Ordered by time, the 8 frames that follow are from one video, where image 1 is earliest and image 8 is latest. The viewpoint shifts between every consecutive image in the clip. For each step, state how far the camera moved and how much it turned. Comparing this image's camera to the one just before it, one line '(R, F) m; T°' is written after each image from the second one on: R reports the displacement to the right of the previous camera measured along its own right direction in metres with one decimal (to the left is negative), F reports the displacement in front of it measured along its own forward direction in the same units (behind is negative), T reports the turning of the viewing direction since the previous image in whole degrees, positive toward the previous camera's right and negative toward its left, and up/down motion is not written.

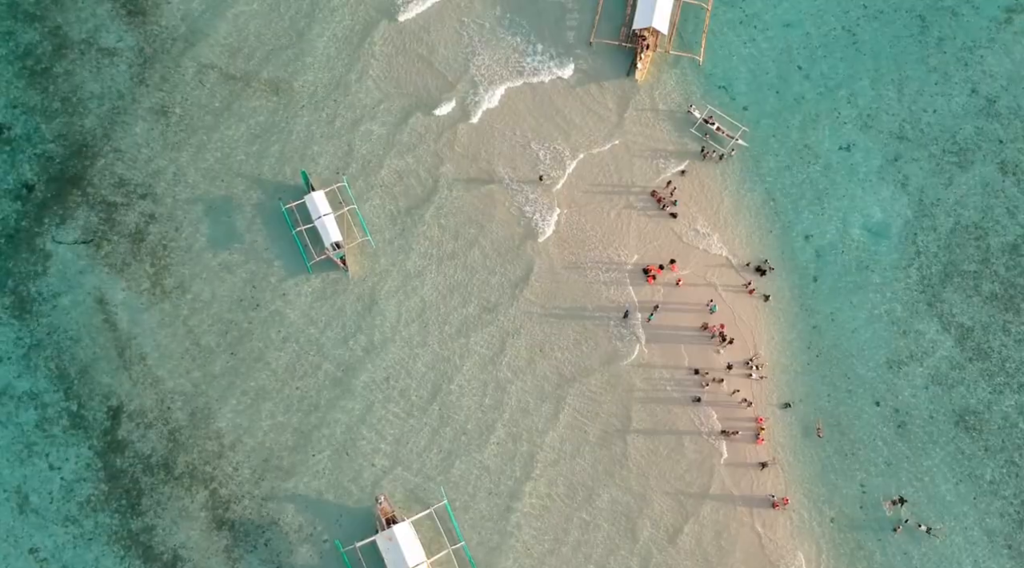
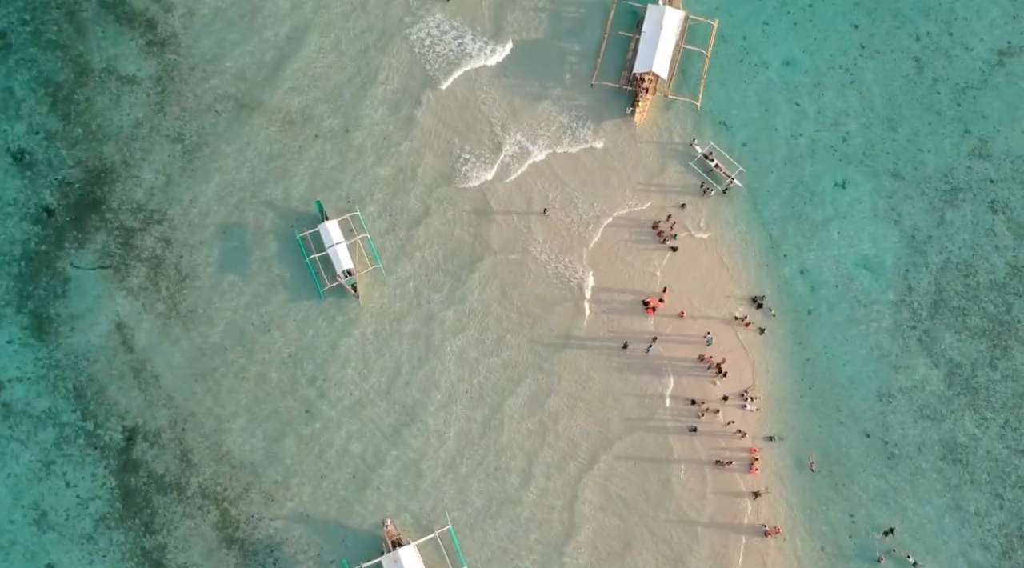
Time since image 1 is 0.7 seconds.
(+2.7, -1.5) m; -5°
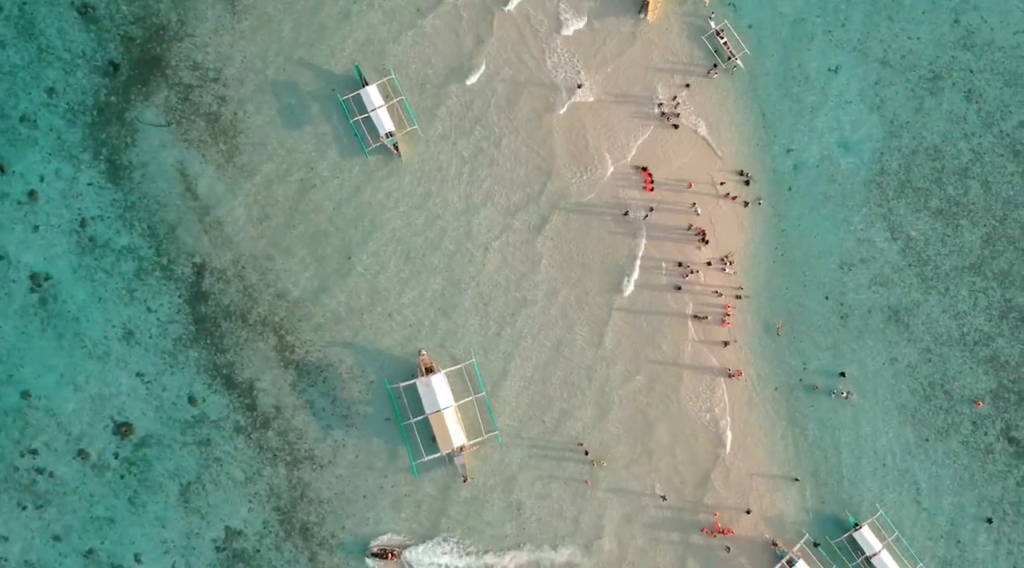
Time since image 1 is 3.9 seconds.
(-0.1, -4.6) m; -1°
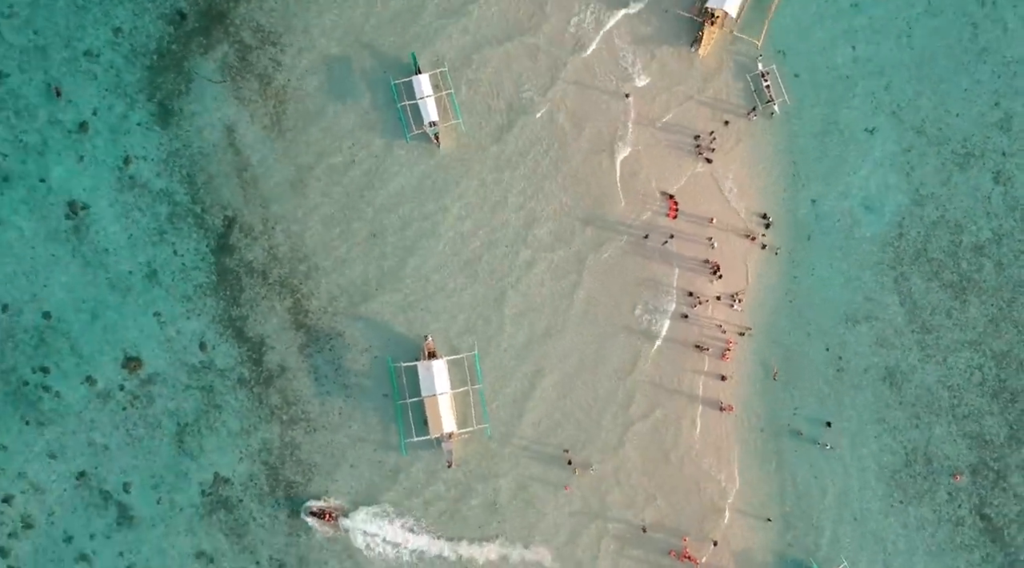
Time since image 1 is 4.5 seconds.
(+0.1, -1.0) m; -1°
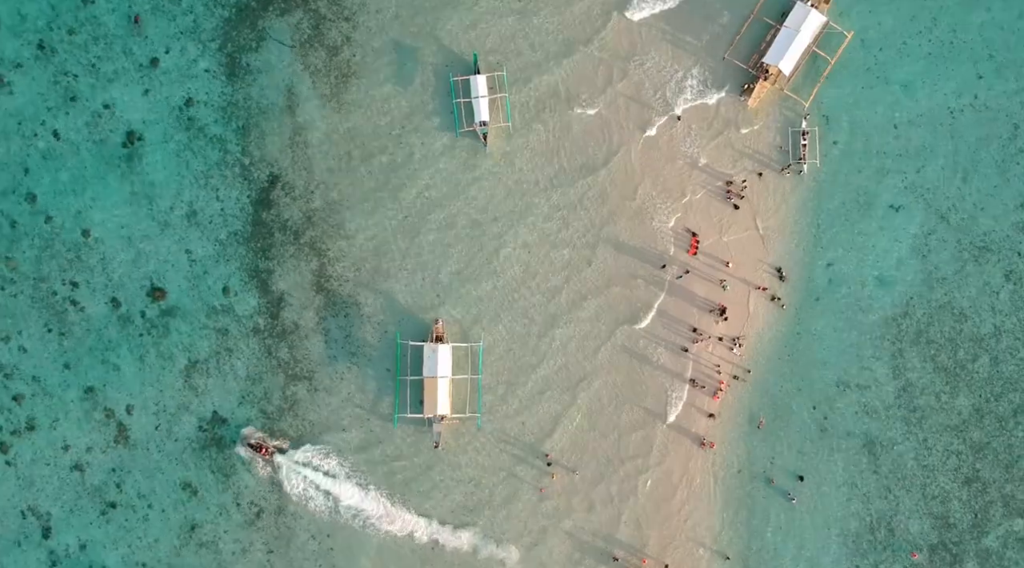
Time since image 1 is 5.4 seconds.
(0.0, -1.5) m; -1°
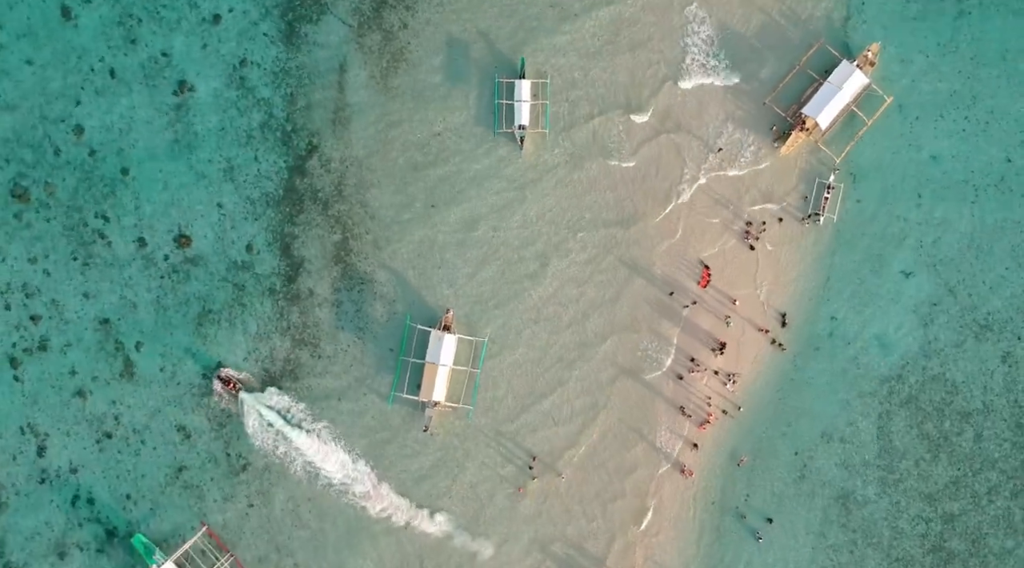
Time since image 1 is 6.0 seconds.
(0.0, -1.1) m; -1°
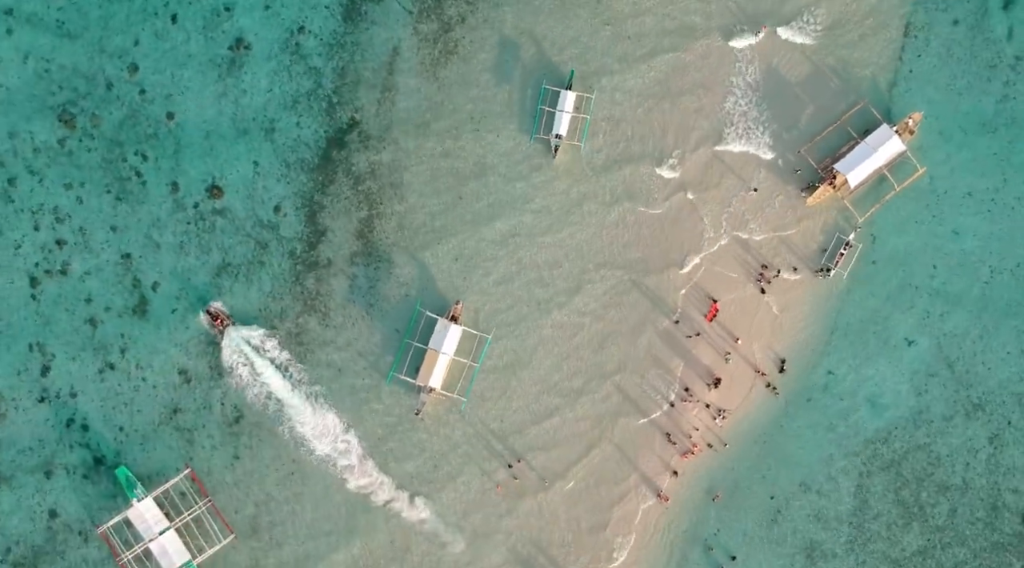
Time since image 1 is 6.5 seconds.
(0.0, -0.8) m; -1°
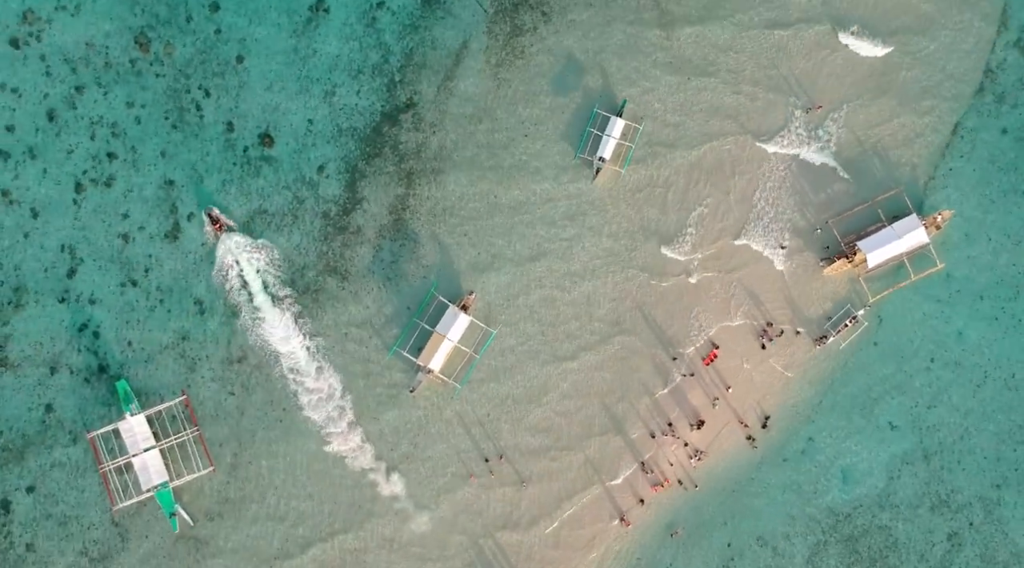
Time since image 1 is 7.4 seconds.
(-0.1, -1.4) m; -1°
